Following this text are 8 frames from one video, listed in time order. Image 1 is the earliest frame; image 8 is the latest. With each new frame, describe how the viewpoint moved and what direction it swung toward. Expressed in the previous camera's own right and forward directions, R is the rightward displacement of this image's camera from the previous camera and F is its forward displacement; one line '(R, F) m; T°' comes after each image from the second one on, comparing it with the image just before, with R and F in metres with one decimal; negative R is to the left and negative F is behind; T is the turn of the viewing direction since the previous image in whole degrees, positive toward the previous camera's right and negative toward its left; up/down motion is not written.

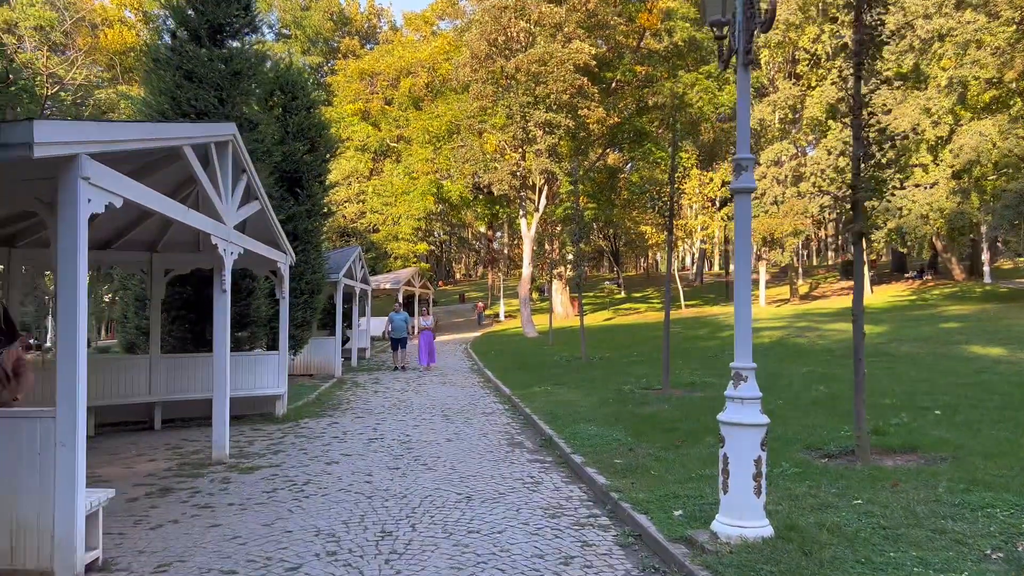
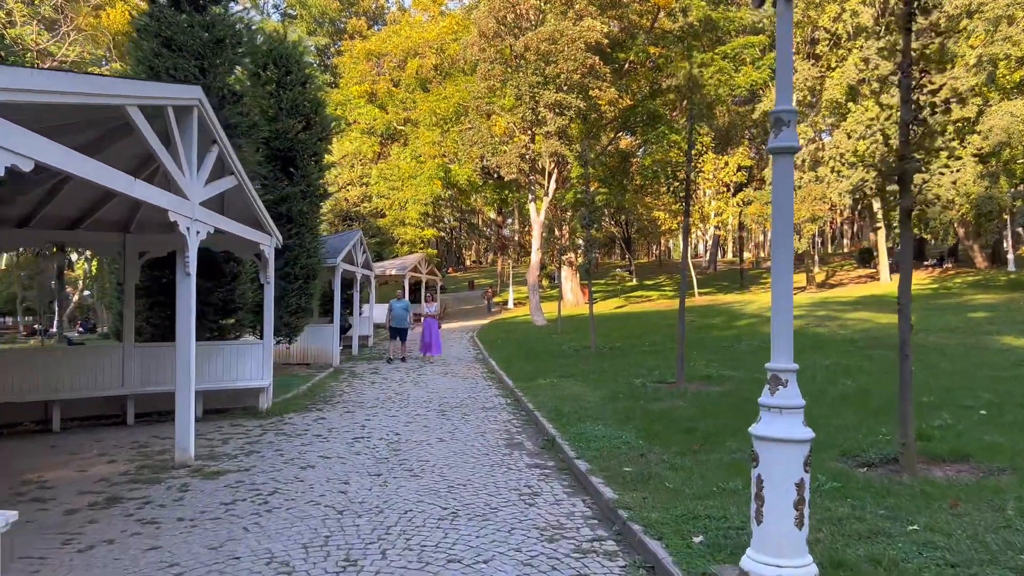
(+0.1, +0.8) m; -1°
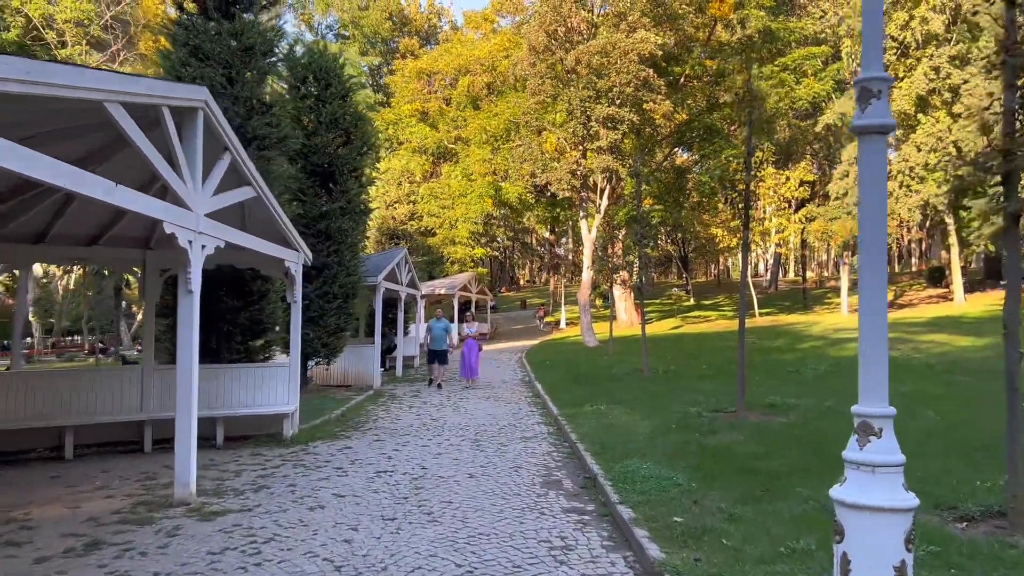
(+0.2, +0.8) m; -4°
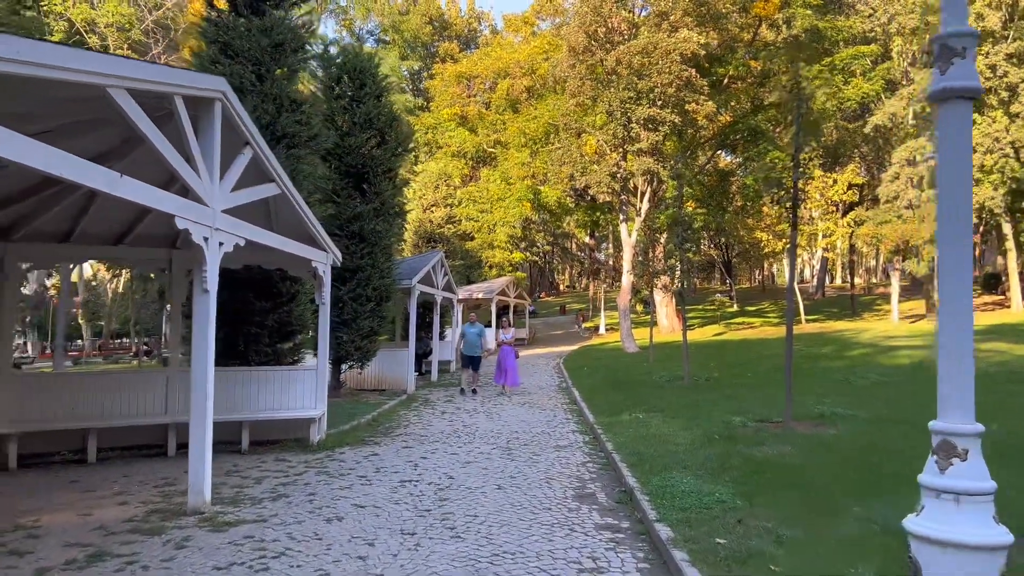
(+0.1, +0.4) m; -3°
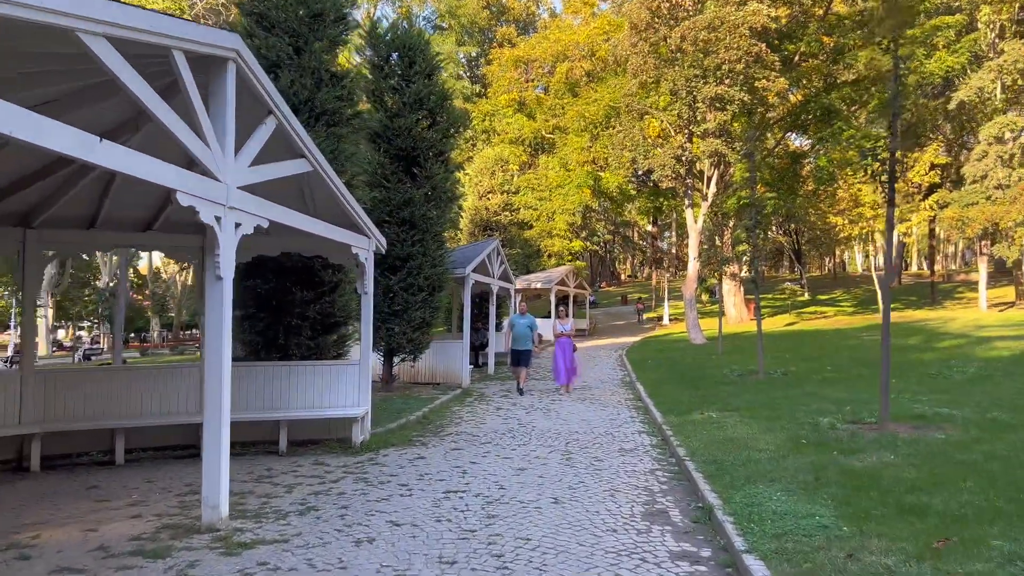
(0.0, +0.9) m; -4°
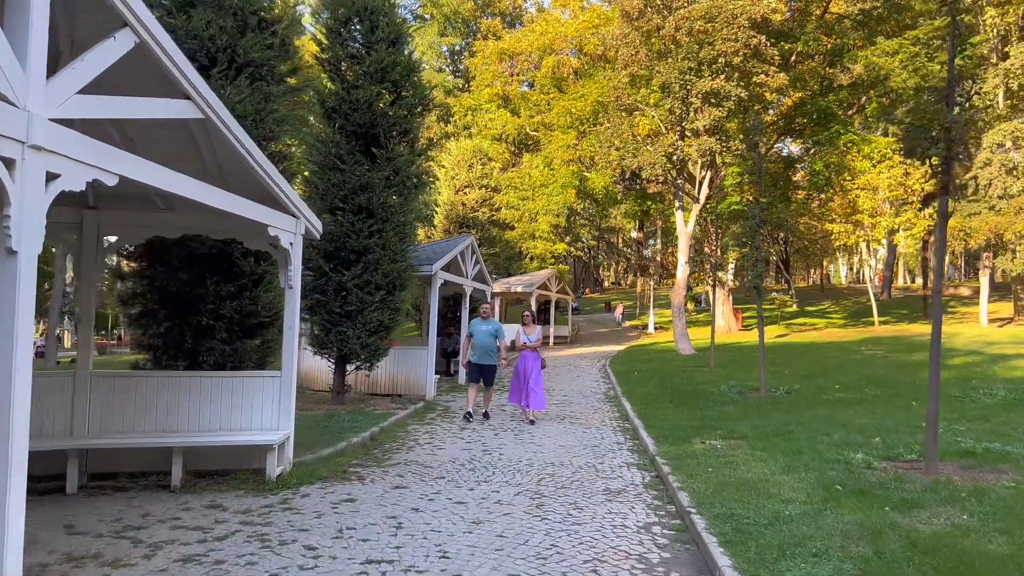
(+0.2, +1.7) m; +1°
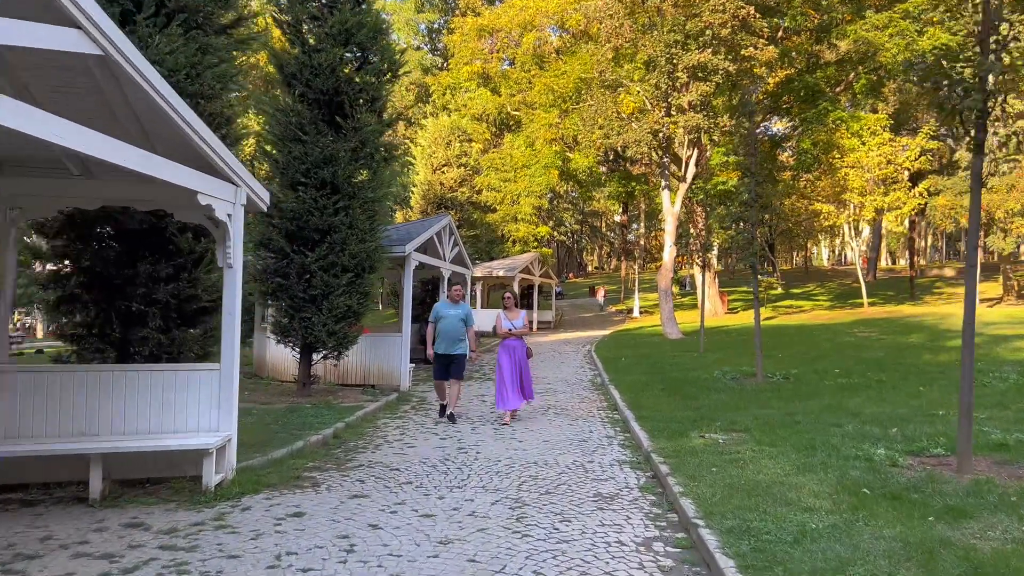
(+0.1, +0.9) m; +1°
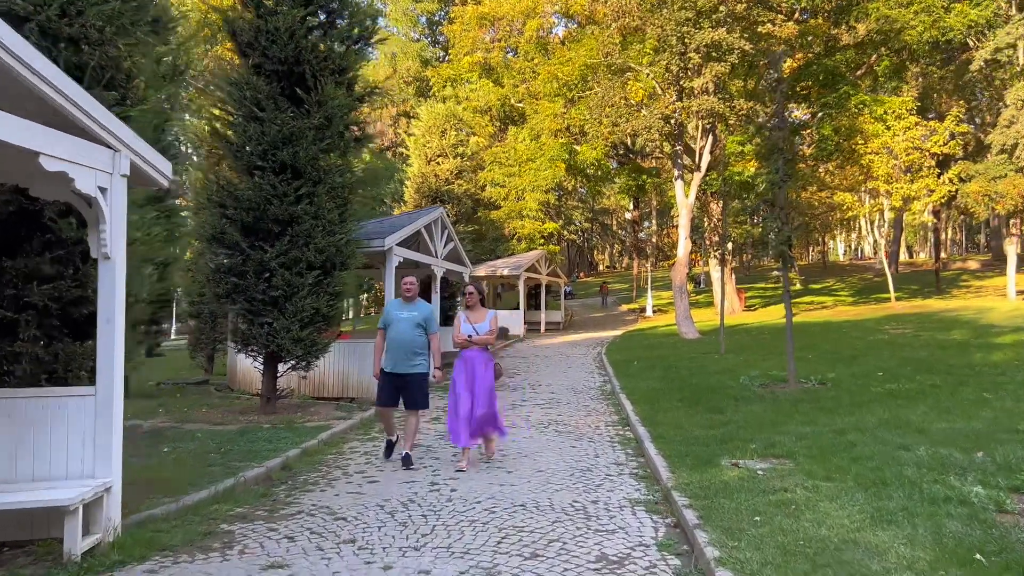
(+0.2, +1.5) m; -1°
